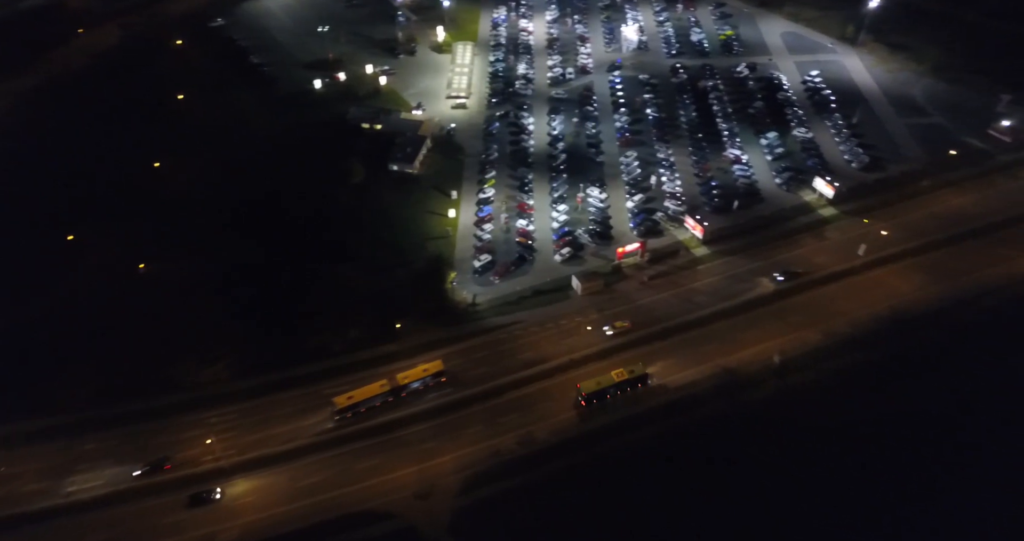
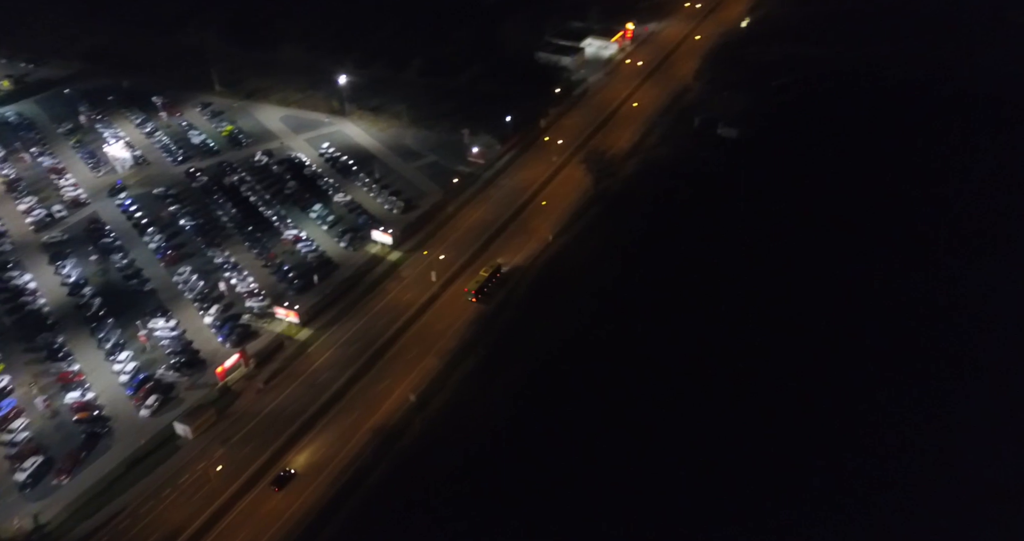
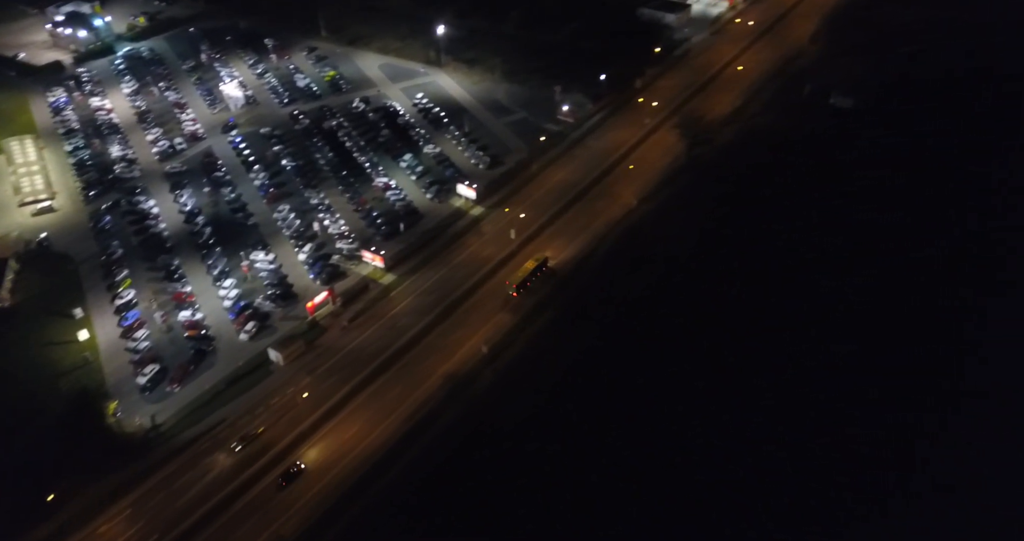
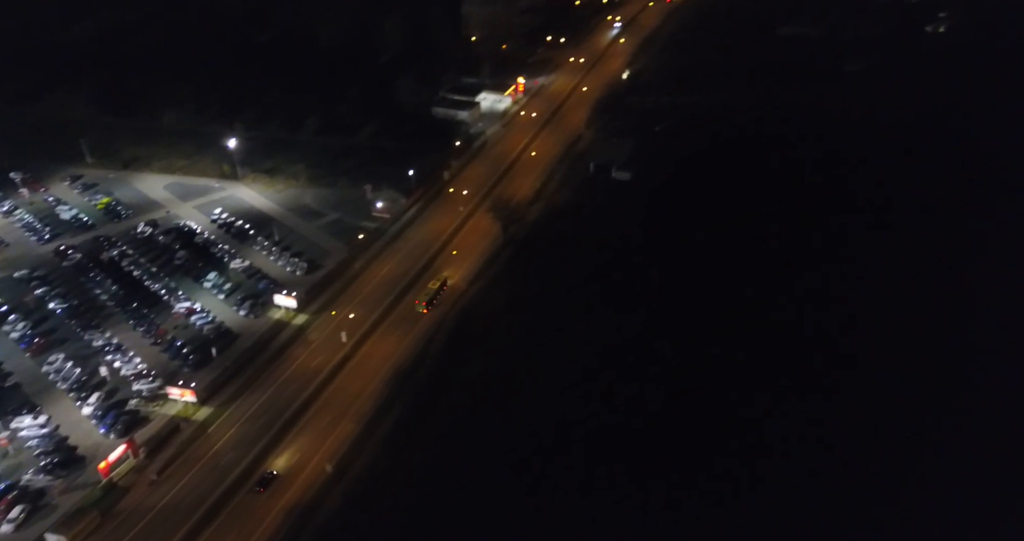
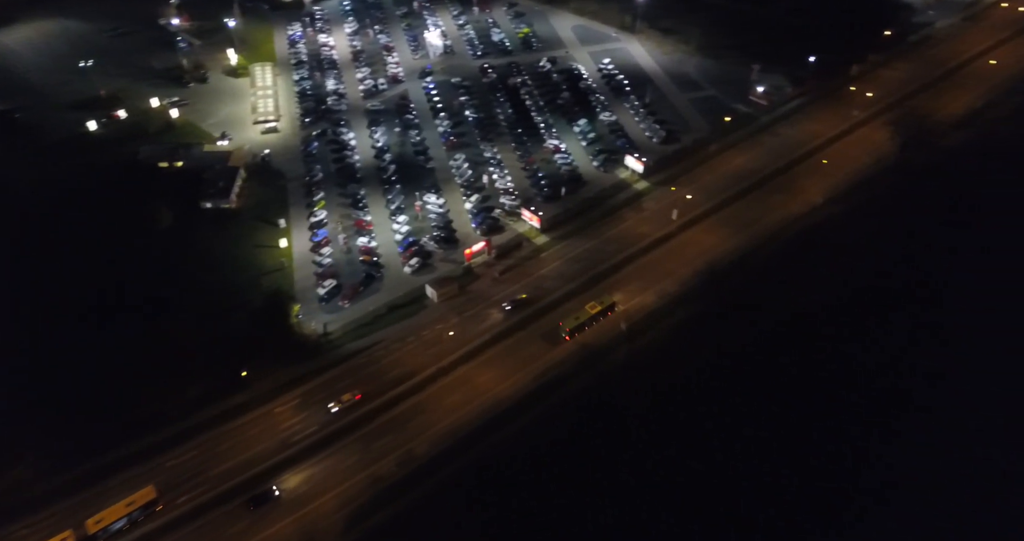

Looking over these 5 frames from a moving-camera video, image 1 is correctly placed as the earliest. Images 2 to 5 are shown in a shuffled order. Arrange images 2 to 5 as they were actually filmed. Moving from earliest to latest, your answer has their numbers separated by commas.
5, 3, 2, 4
